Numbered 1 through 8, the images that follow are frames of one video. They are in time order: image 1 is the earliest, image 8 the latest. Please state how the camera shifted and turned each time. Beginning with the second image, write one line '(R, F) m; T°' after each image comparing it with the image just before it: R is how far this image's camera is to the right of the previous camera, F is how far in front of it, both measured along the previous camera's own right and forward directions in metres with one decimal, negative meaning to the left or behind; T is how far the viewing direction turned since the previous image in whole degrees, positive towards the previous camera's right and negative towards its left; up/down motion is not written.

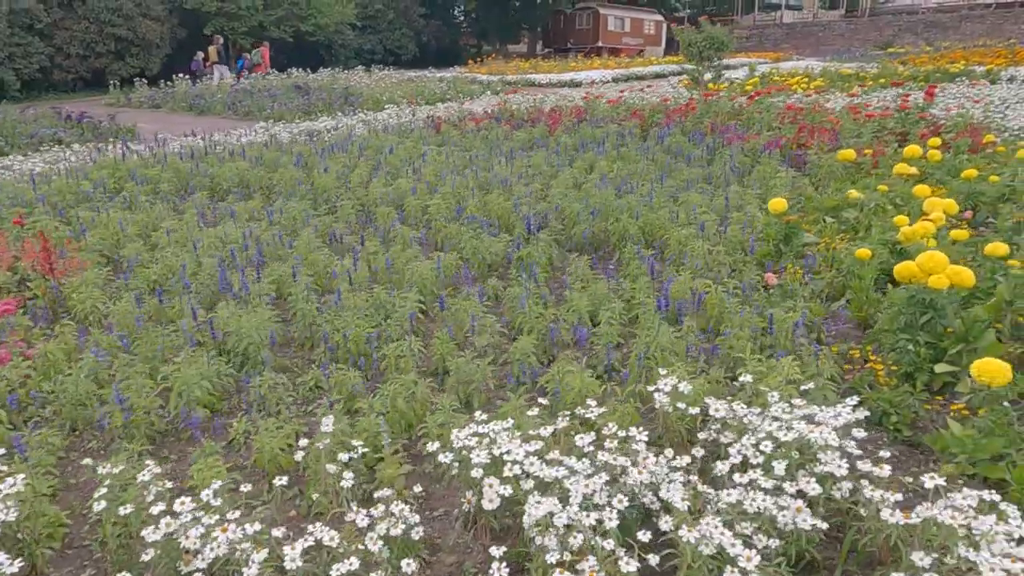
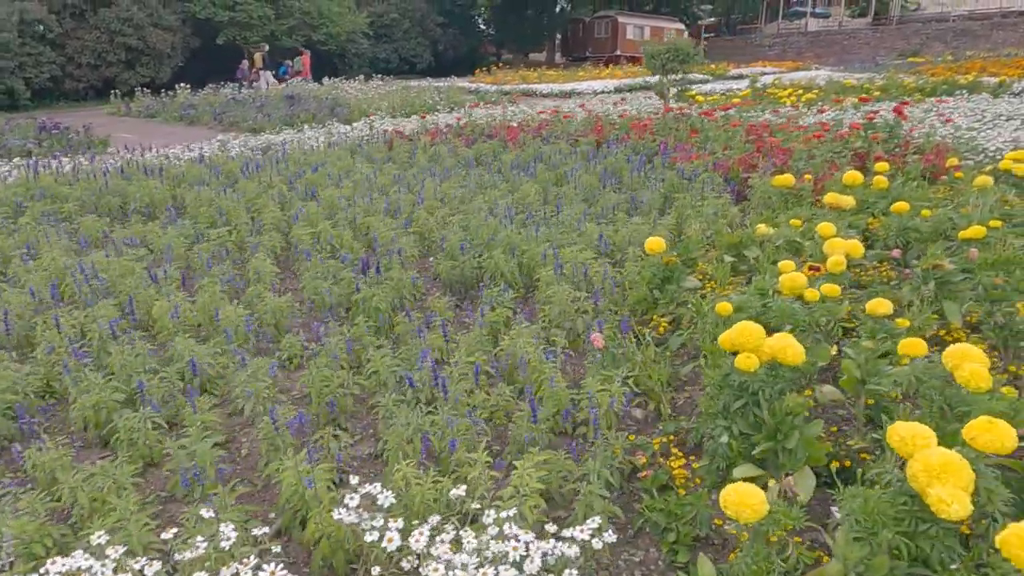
(+1.0, +0.5) m; -2°
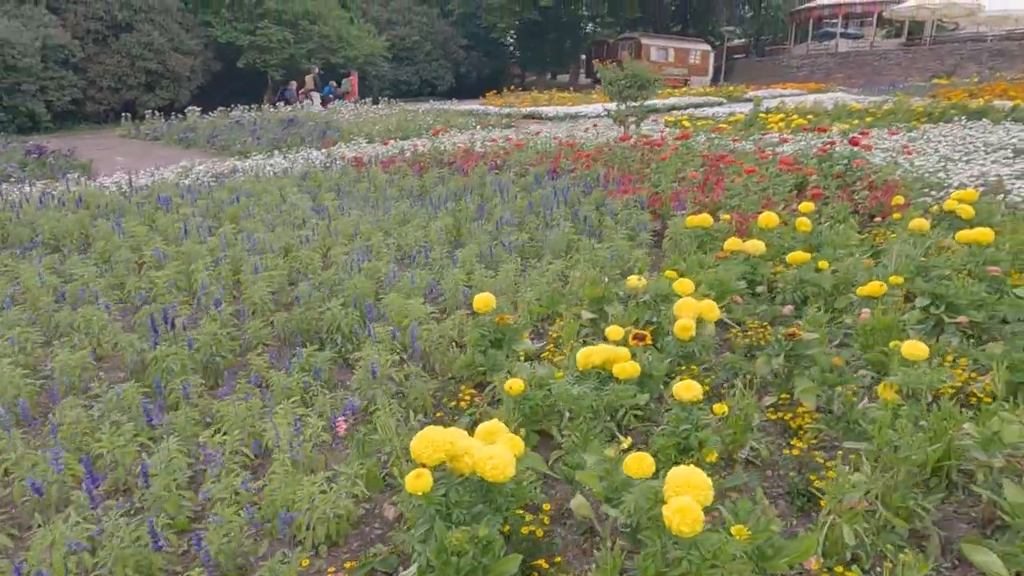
(+1.1, +0.4) m; -3°
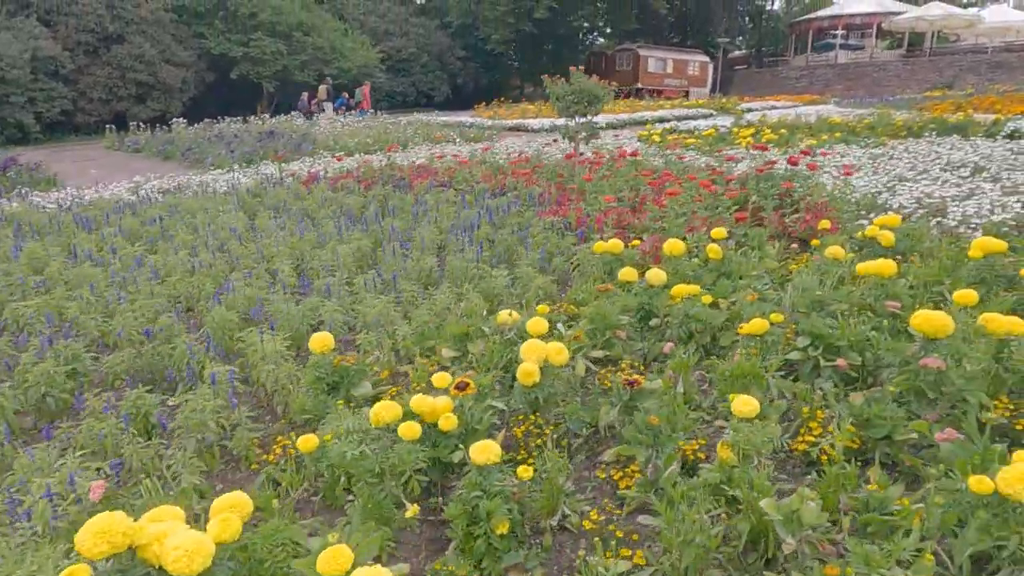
(+0.7, +0.2) m; -1°
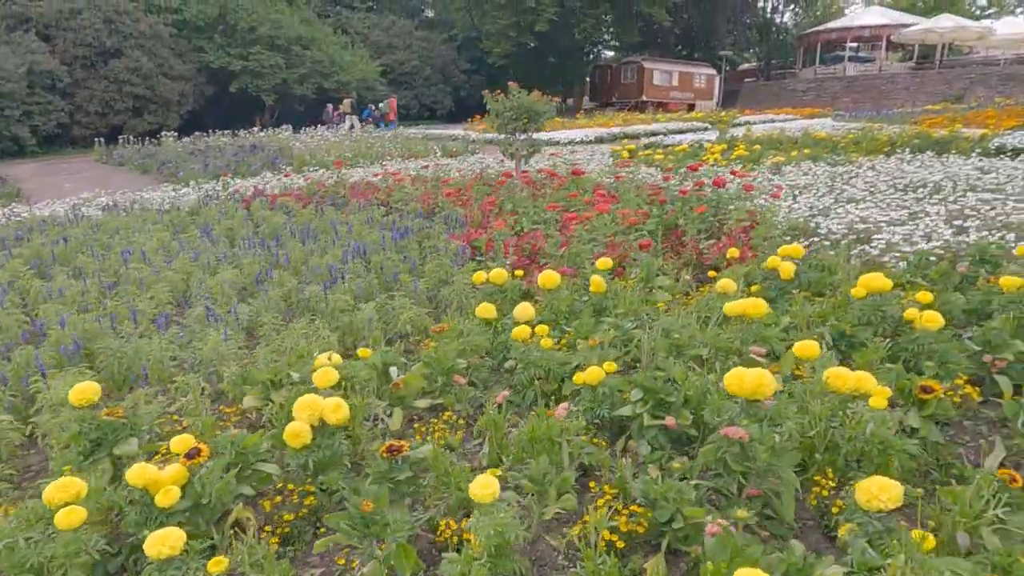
(+0.9, +0.3) m; -1°
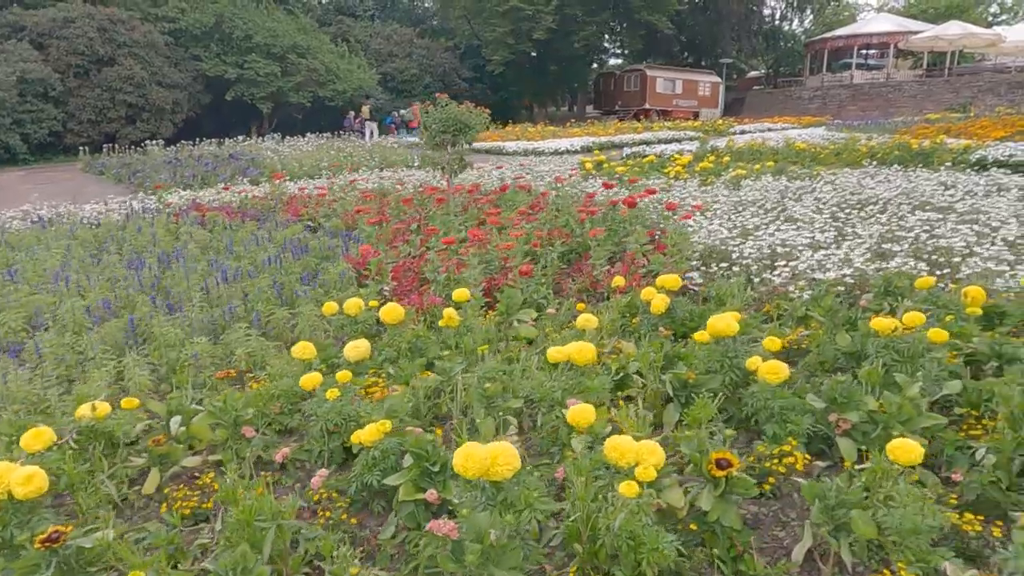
(+0.9, +0.4) m; -1°
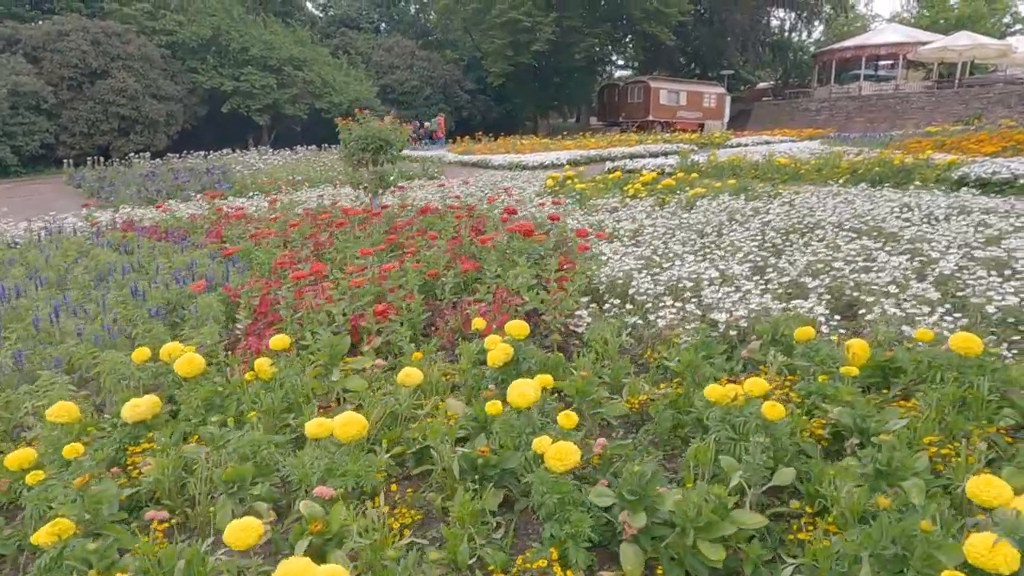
(+1.0, +0.5) m; -1°
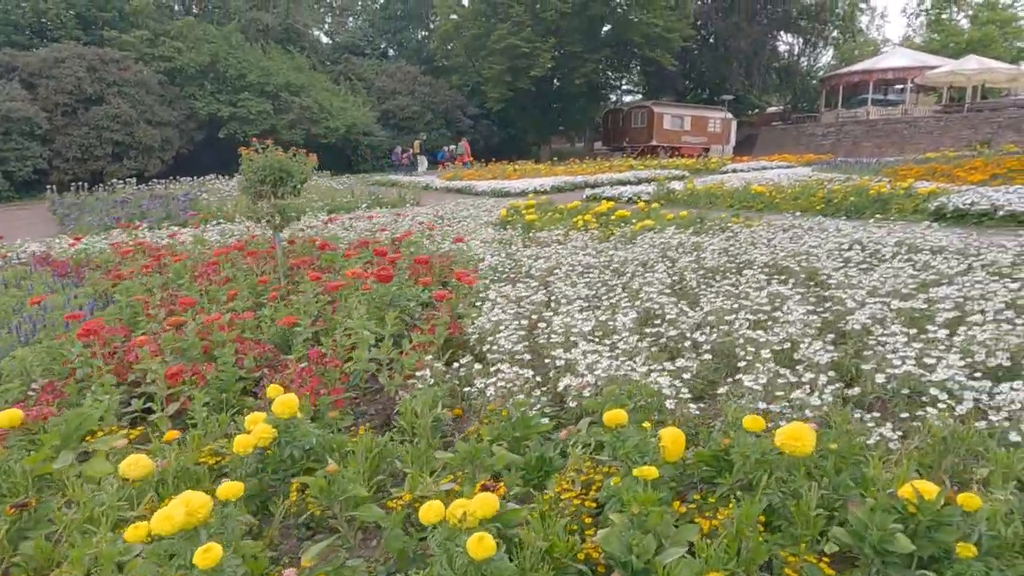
(+1.1, +0.5) m; -1°
